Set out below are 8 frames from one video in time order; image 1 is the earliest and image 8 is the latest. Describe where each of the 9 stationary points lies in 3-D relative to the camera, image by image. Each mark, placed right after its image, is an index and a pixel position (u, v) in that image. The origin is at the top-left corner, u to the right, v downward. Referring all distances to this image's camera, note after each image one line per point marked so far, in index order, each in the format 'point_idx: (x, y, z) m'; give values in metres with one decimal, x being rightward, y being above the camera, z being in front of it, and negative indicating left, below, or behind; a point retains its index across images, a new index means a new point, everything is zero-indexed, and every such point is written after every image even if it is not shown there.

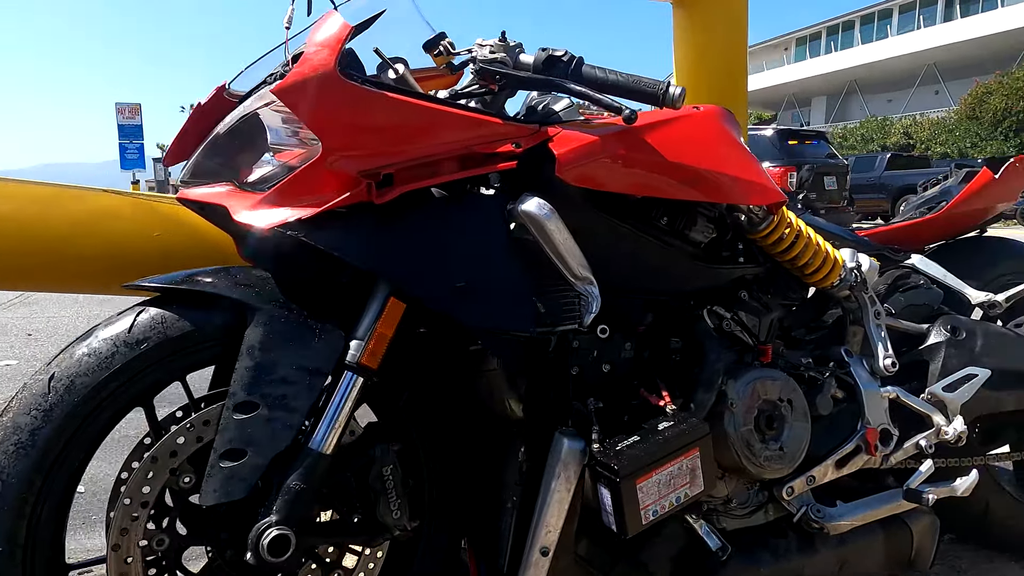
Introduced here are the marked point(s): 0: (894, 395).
0: (+1.2, -0.3, +2.1) m
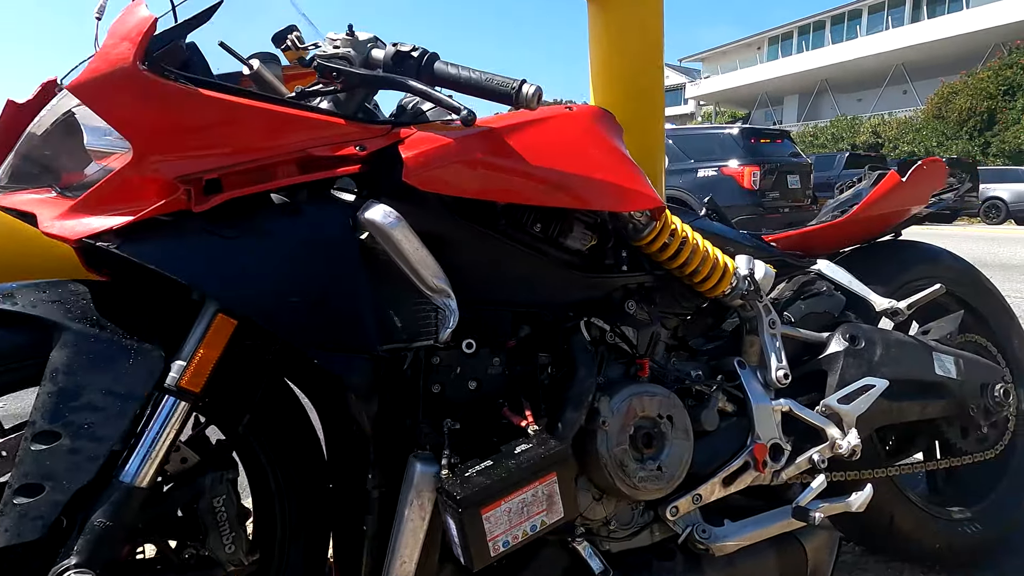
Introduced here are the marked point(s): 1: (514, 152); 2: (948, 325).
0: (+0.9, -0.4, +2.0) m
1: (0.0, +0.3, +1.7) m
2: (+1.6, -0.1, +2.5) m
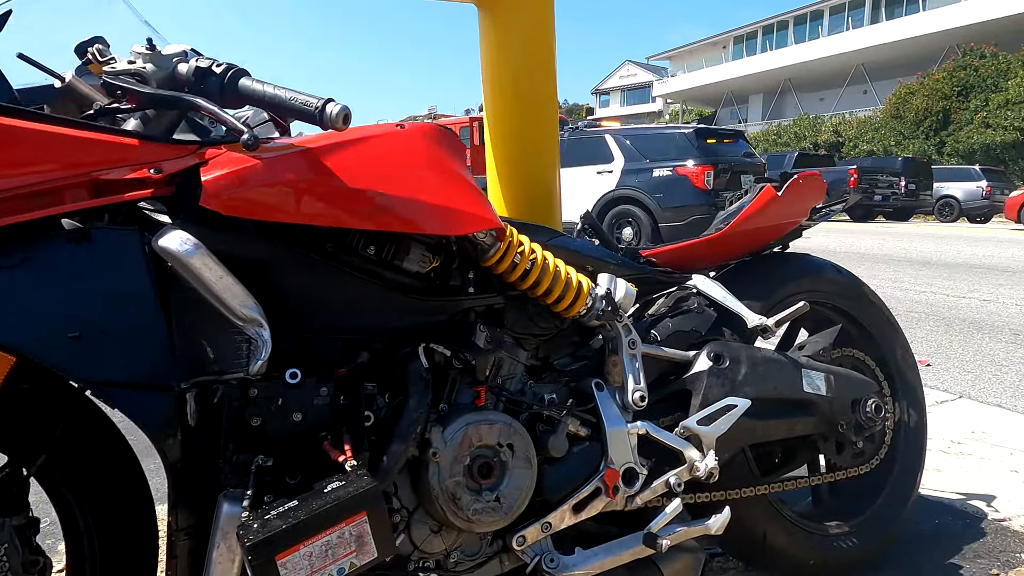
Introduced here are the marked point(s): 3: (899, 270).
0: (+0.4, -0.4, +2.0) m
1: (-0.4, +0.3, +1.6) m
2: (+1.2, -0.2, +2.5) m
3: (+7.4, +0.4, +12.5) m
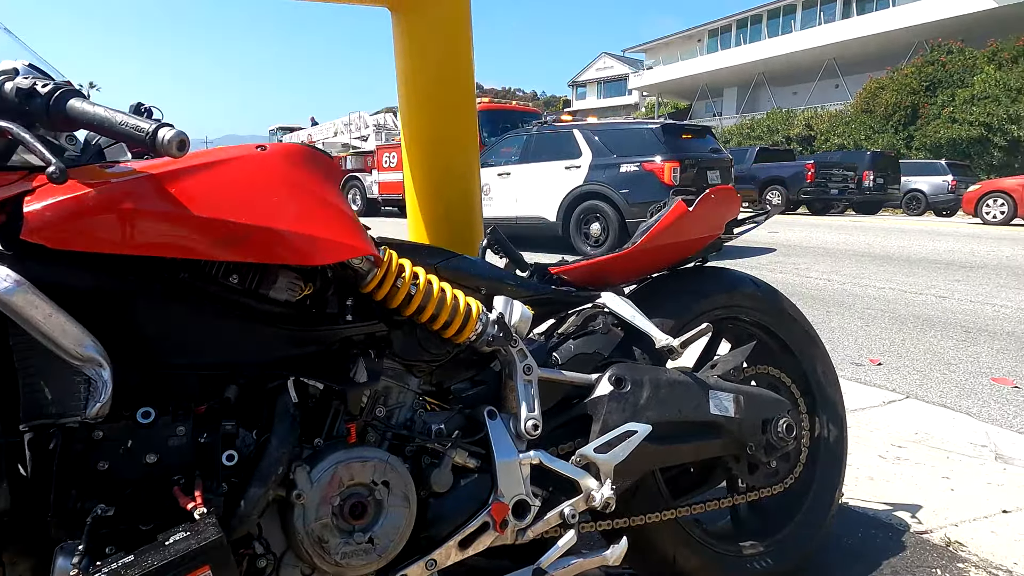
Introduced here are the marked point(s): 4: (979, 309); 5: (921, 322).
0: (+0.1, -0.5, +1.9) m
1: (-0.8, +0.2, +1.5) m
2: (+0.8, -0.3, +2.4) m
3: (+6.7, +0.5, +12.6) m
4: (+6.7, -0.3, +9.4) m
5: (+5.6, -0.5, +8.9) m
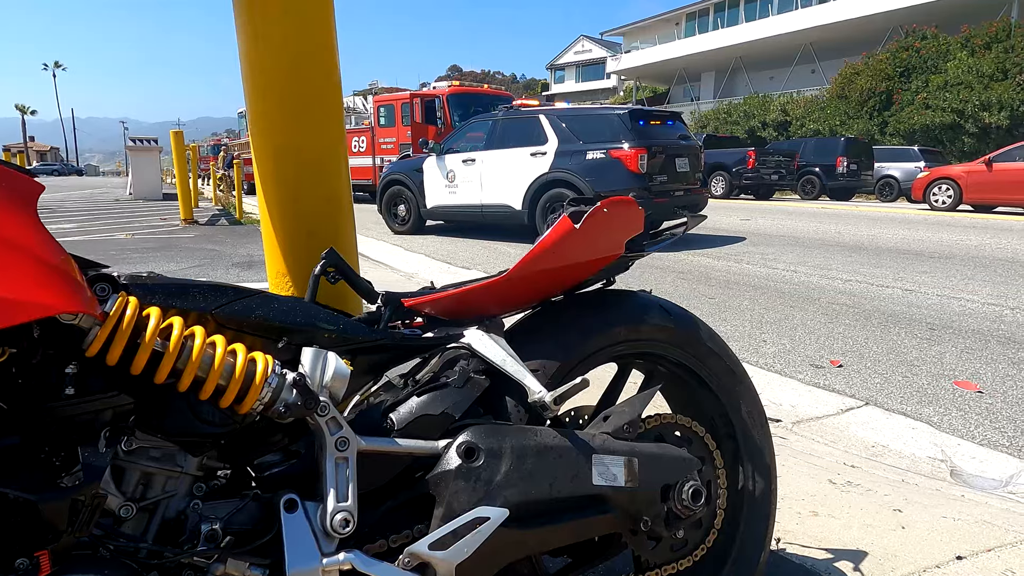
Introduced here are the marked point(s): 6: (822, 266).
0: (-0.4, -0.6, +1.5) m
1: (-1.2, +0.1, +1.0) m
2: (+0.4, -0.4, +2.0) m
3: (+6.0, +0.6, +12.4) m
4: (+6.1, -0.2, +9.2) m
5: (+4.9, -0.4, +8.6) m
6: (+5.5, +0.4, +11.6) m
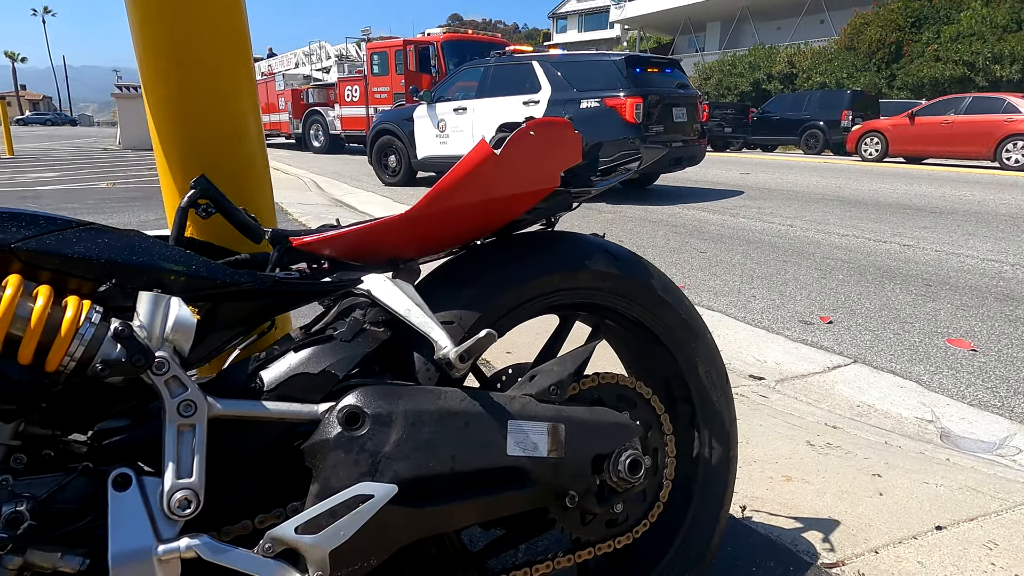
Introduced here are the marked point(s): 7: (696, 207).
0: (-0.6, -0.5, +1.2) m
1: (-1.4, +0.2, +0.7) m
2: (+0.1, -0.2, +1.7) m
3: (+5.8, +1.4, +12.0) m
4: (+5.8, +0.4, +8.9) m
5: (+4.7, +0.2, +8.3) m
6: (+5.3, +1.2, +11.3) m
7: (+3.5, +1.5, +12.3) m
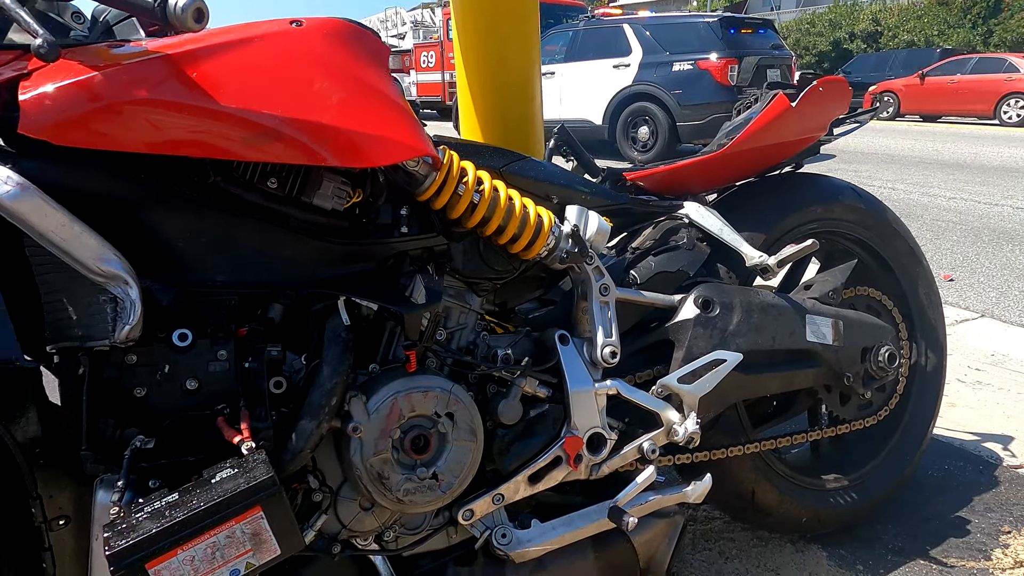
0: (+0.3, -0.3, +1.7) m
1: (-0.6, +0.4, +1.2) m
2: (+1.0, 0.0, +2.1) m
3: (+7.6, +2.1, +11.8) m
4: (+7.4, +0.9, +8.7) m
5: (+6.2, +0.7, +8.3) m
6: (+7.0, +1.8, +11.1) m
7: (+5.3, +2.2, +12.3) m
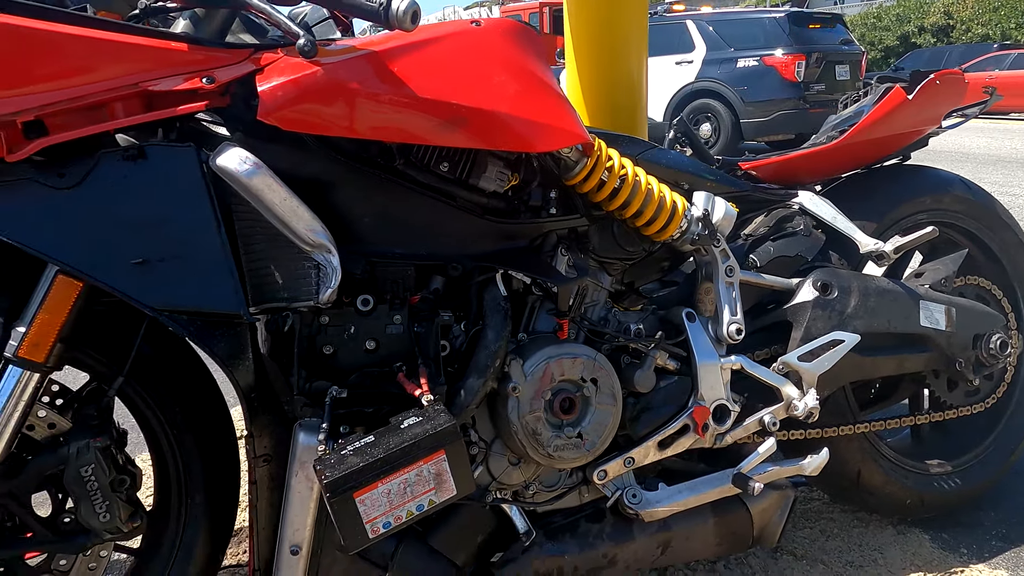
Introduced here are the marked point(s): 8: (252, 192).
0: (+0.6, -0.2, +1.8) m
1: (-0.2, +0.4, +1.4) m
2: (+1.4, +0.1, +2.2) m
3: (+8.7, +2.0, +11.4) m
4: (+8.2, +0.8, +8.3) m
5: (+7.0, +0.6, +8.0) m
6: (+8.1, +1.7, +10.7) m
7: (+6.5, +2.2, +12.1) m
8: (-0.5, +0.2, +1.3) m
